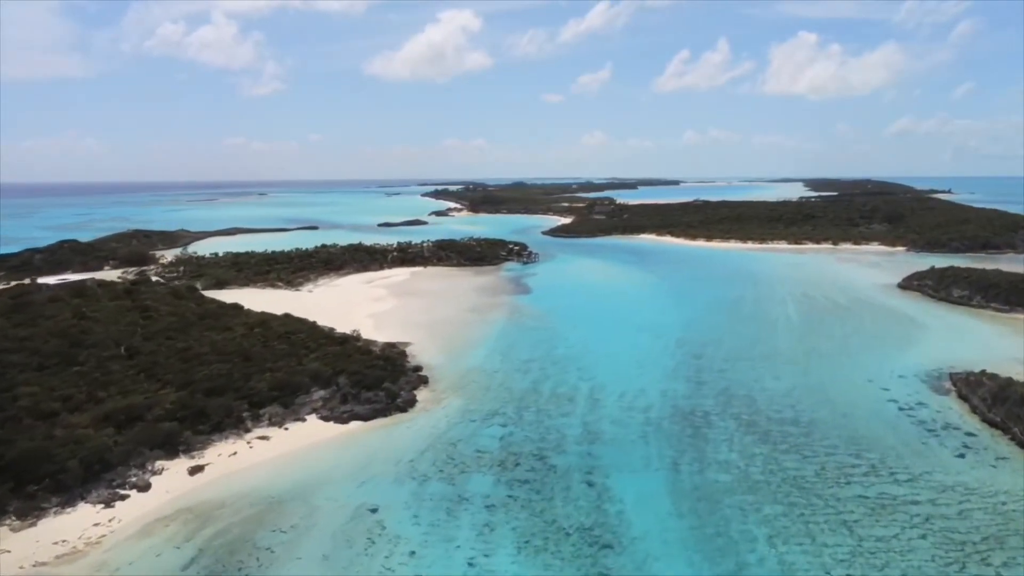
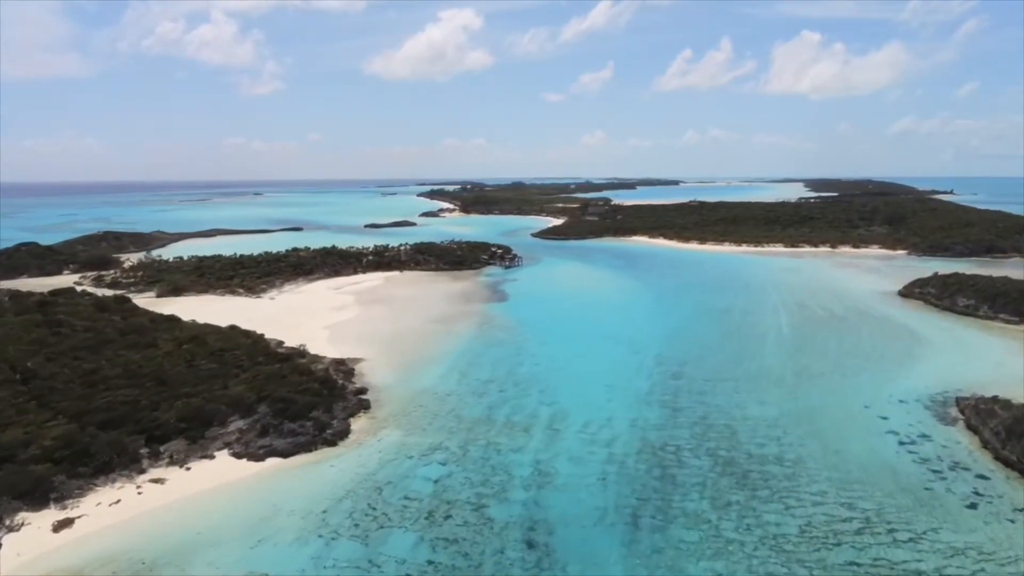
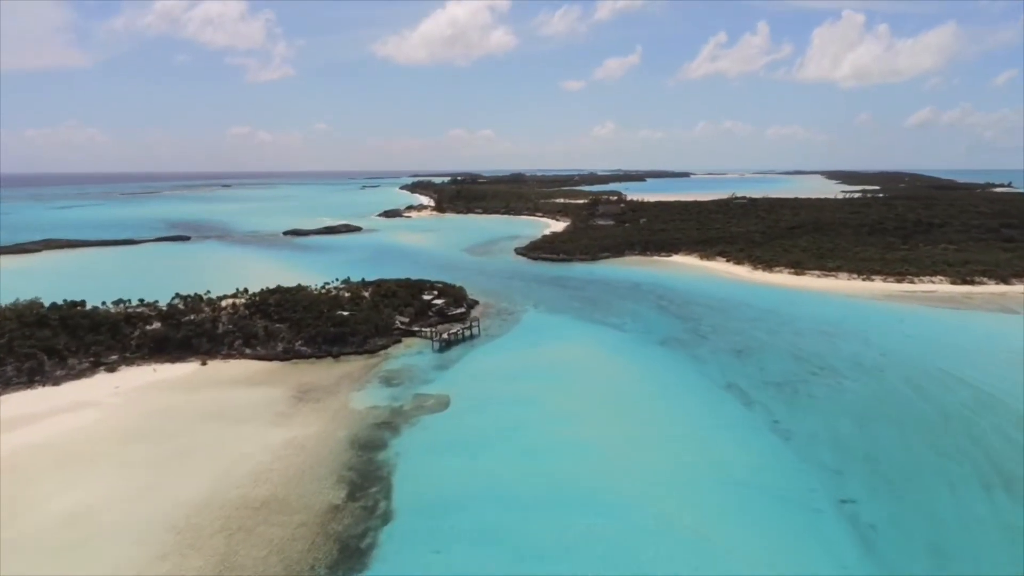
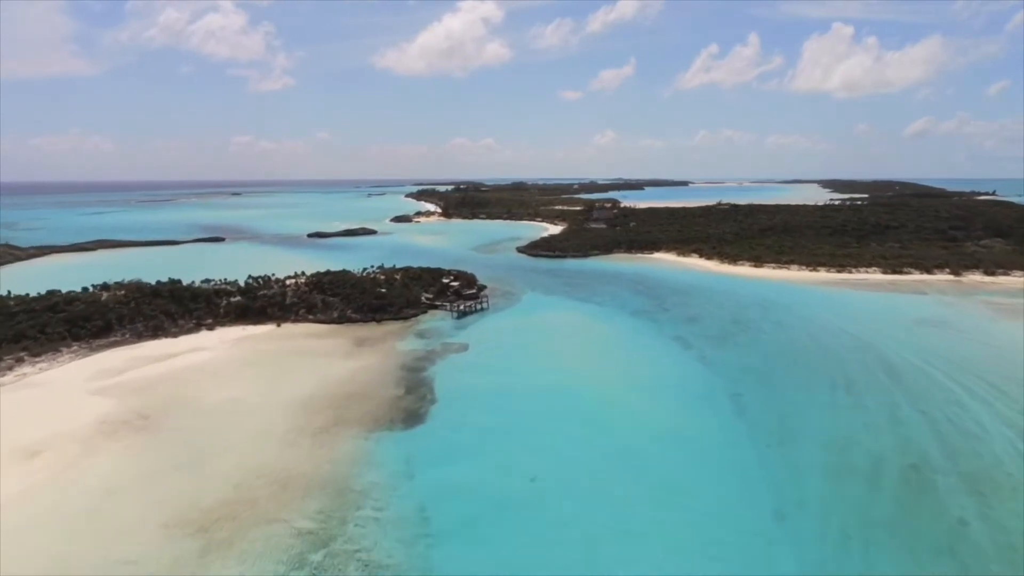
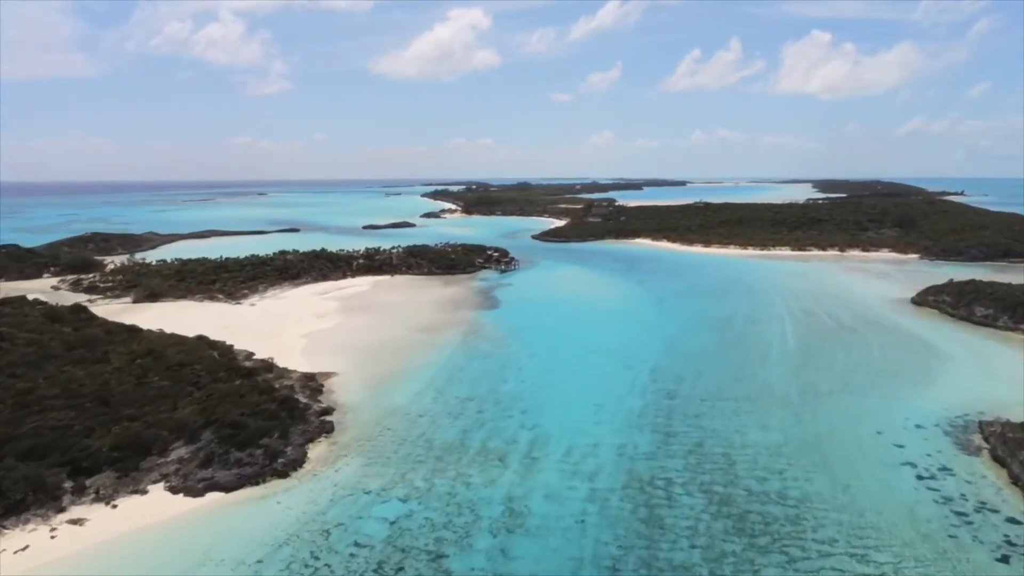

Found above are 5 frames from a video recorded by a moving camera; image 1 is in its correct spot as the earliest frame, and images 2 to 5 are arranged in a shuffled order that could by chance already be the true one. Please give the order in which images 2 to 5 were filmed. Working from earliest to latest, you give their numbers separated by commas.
2, 5, 4, 3
